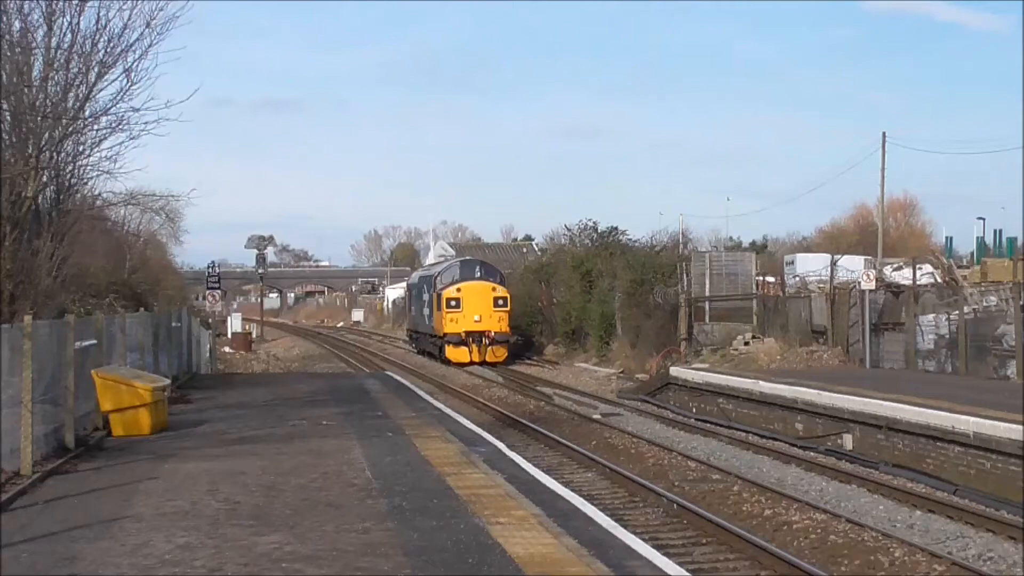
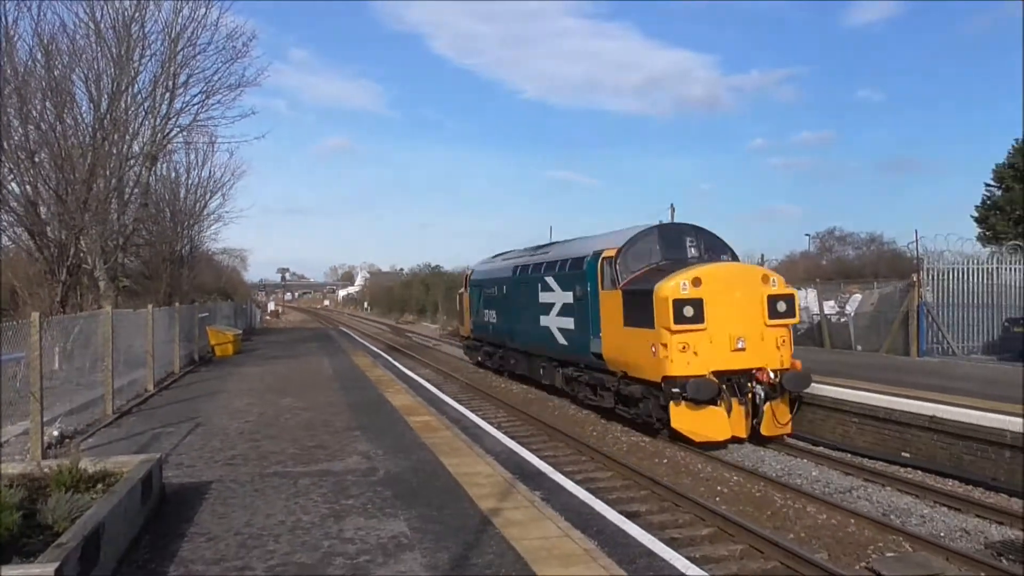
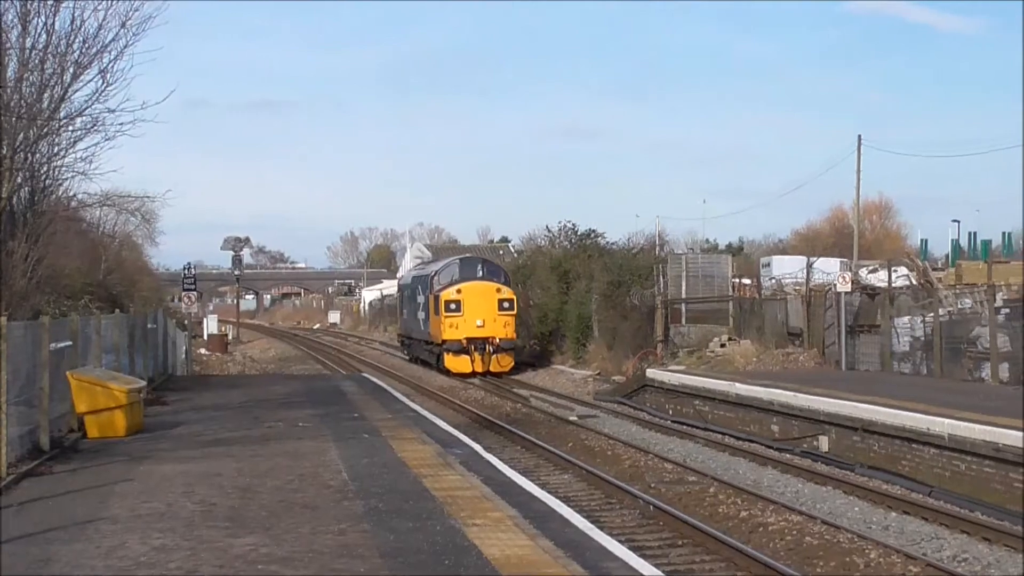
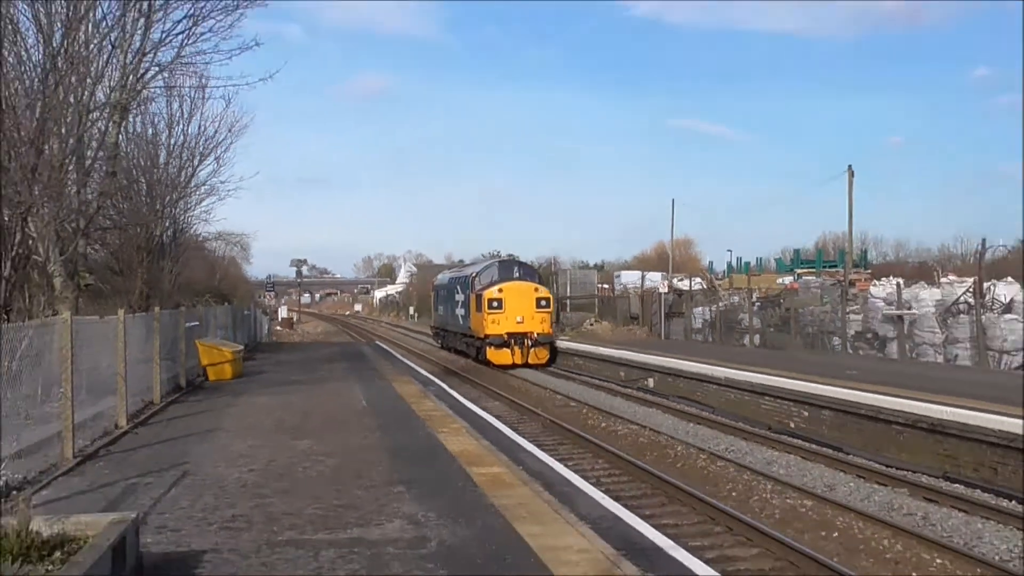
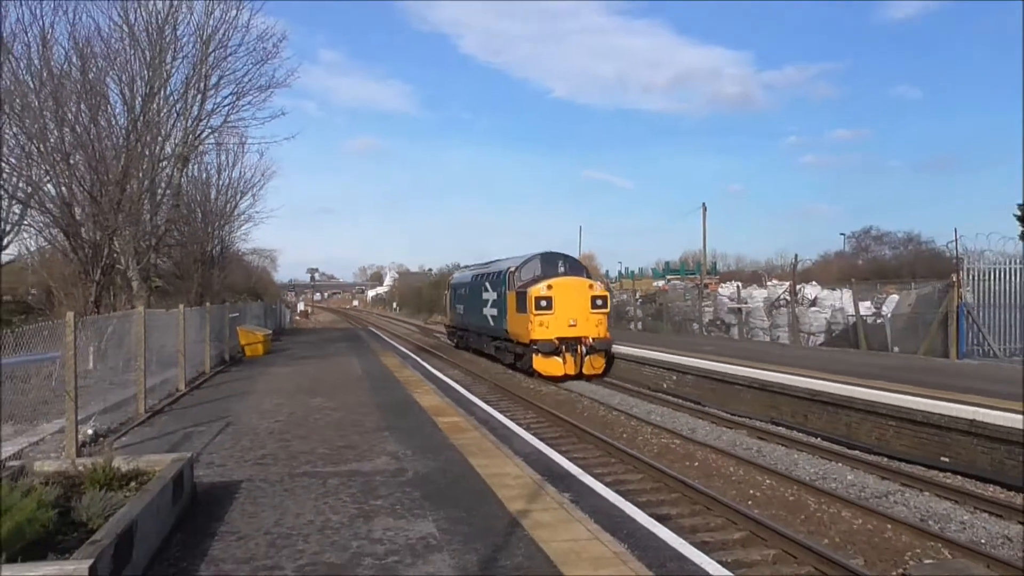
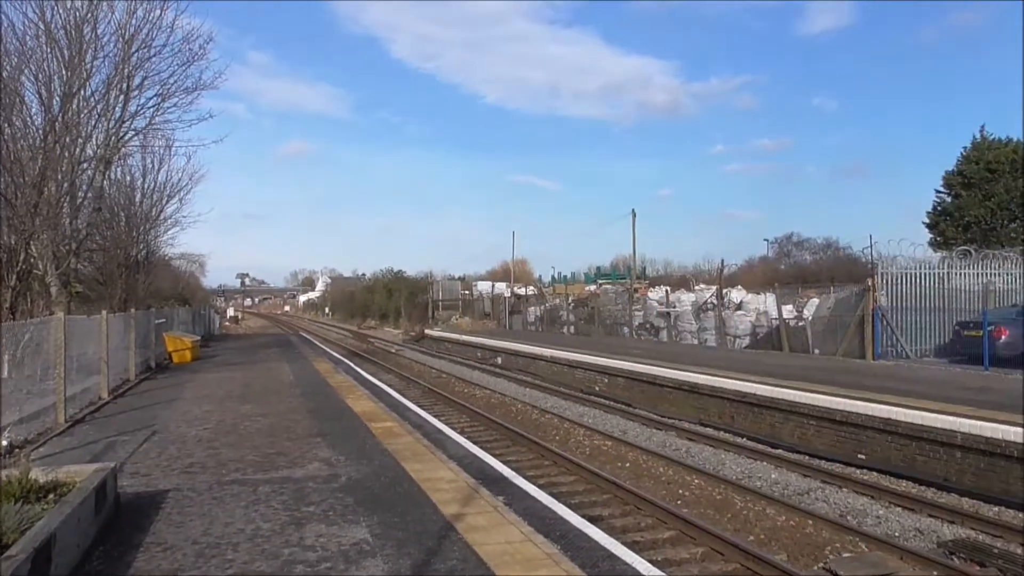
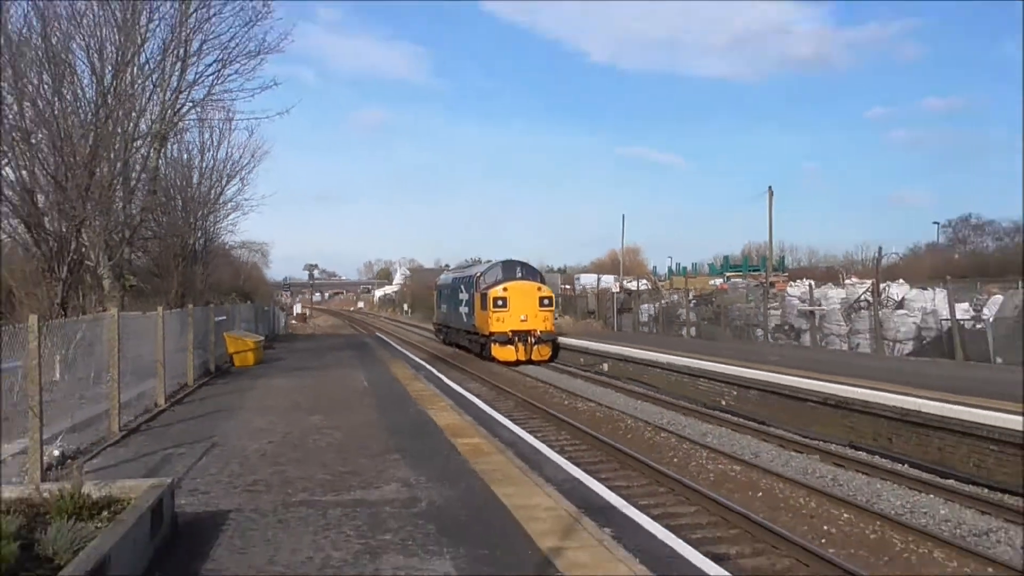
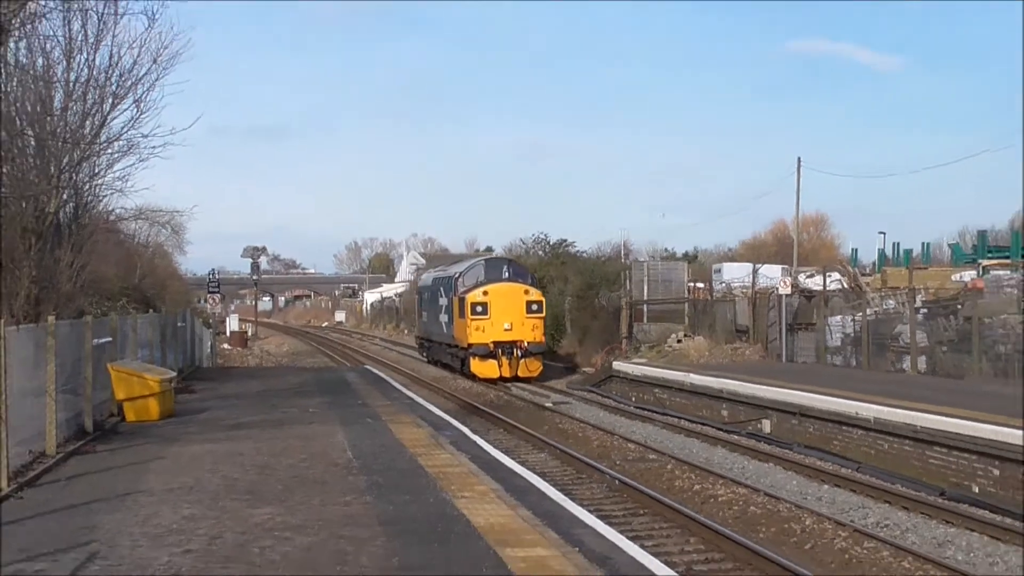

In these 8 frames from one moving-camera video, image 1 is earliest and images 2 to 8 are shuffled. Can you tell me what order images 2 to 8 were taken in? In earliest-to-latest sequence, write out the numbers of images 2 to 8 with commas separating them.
3, 8, 4, 7, 5, 2, 6
